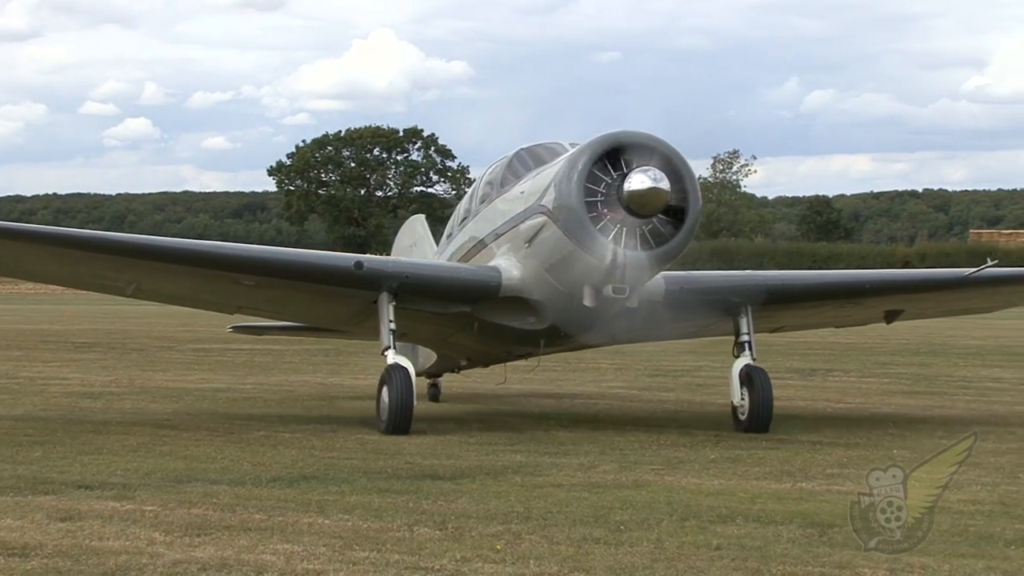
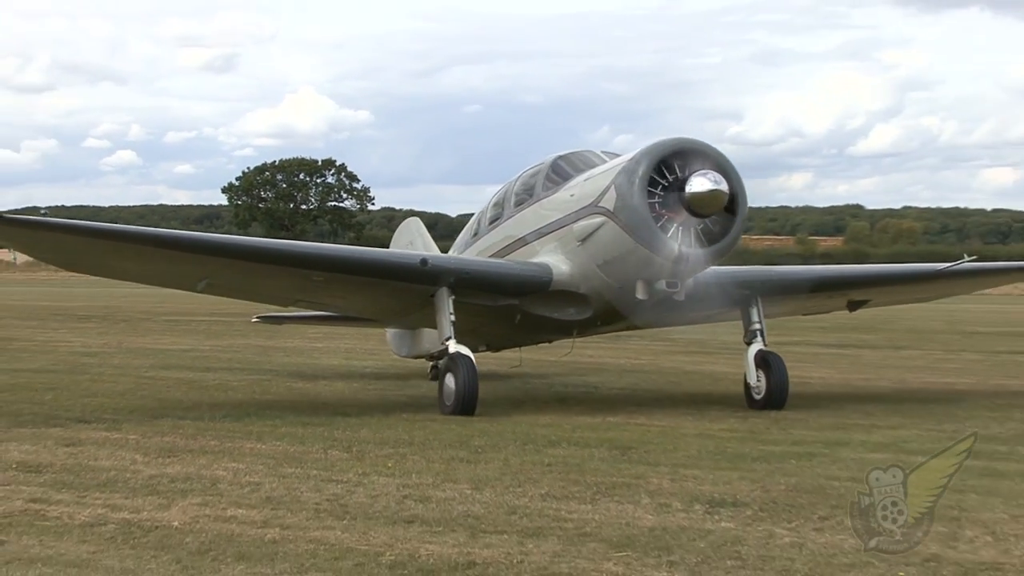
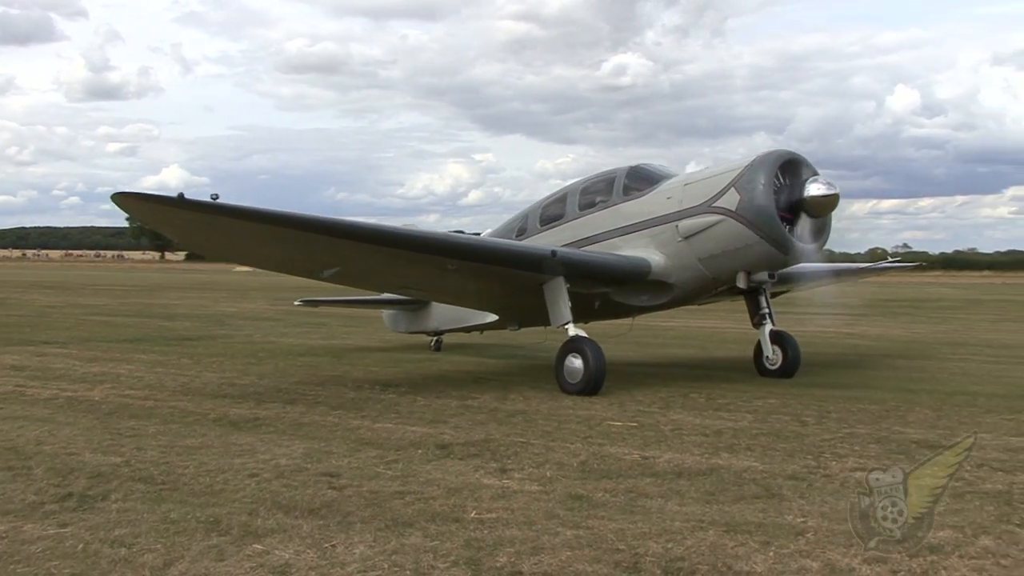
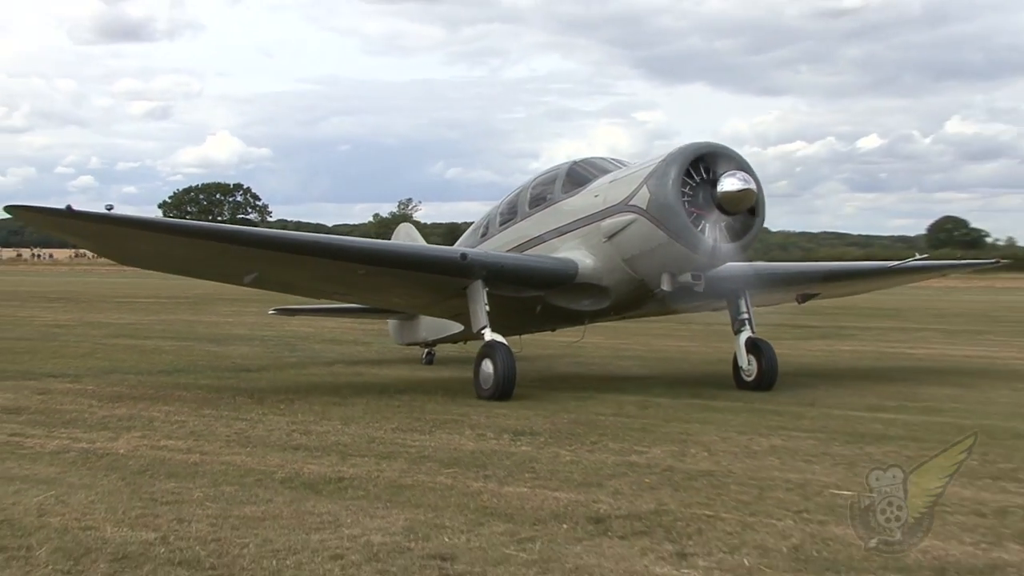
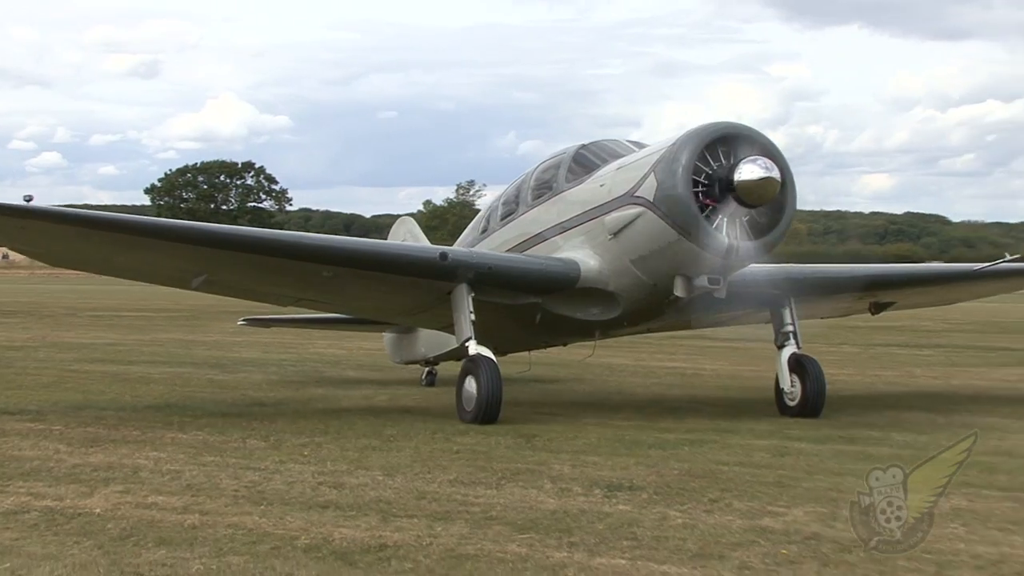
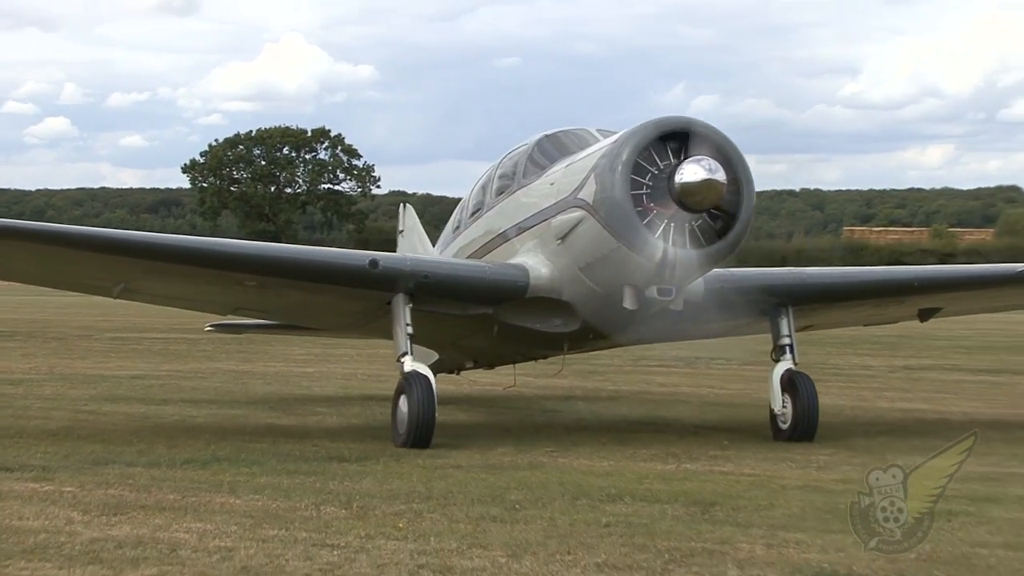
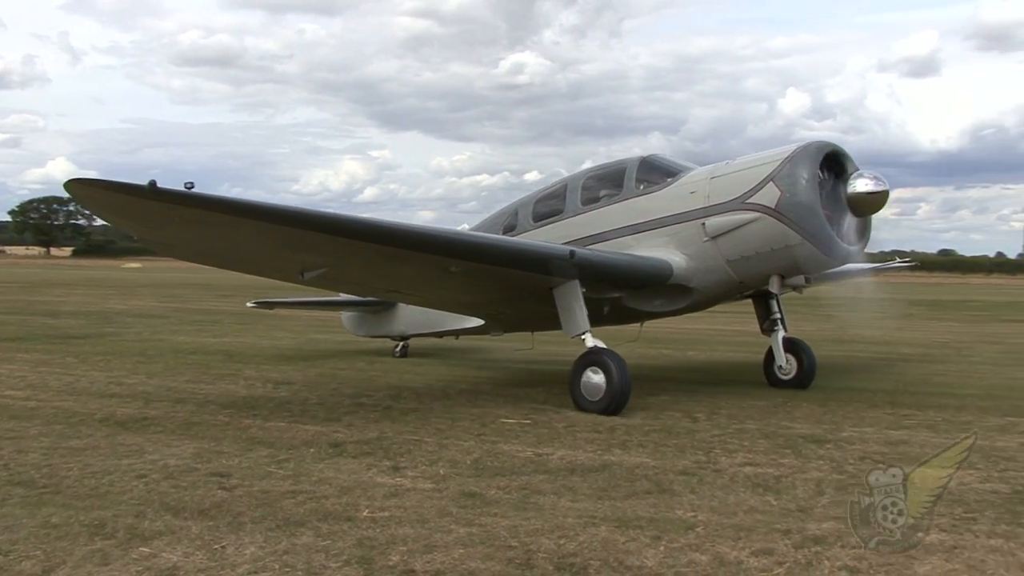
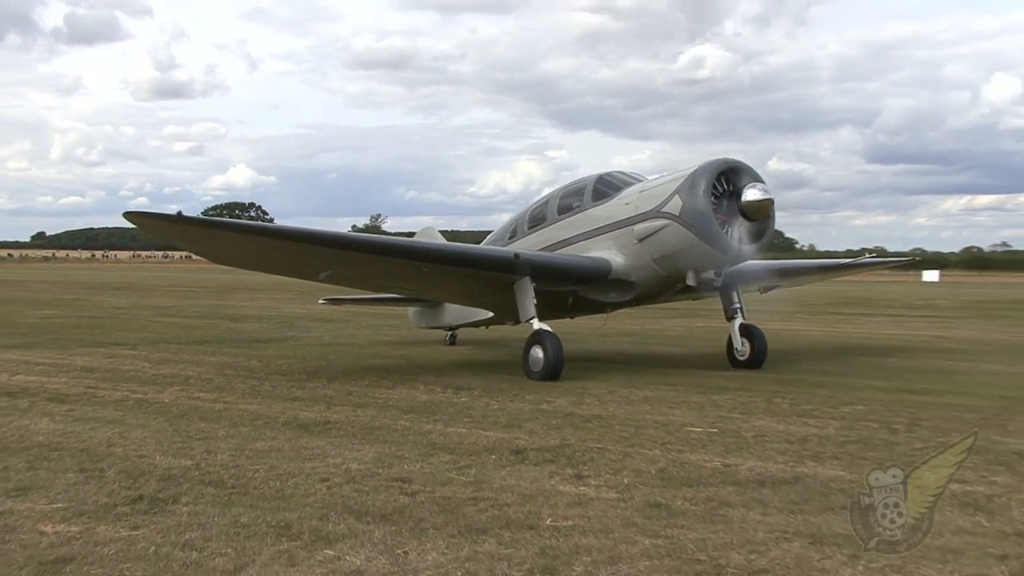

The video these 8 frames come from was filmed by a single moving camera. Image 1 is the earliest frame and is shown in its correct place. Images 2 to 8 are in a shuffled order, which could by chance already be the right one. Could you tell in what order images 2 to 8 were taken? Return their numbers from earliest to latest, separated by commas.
6, 2, 5, 4, 8, 3, 7
